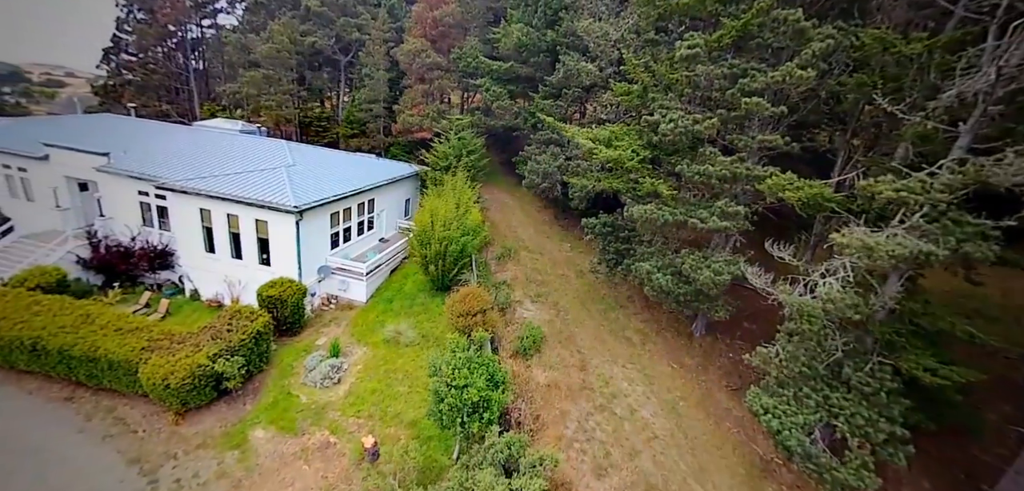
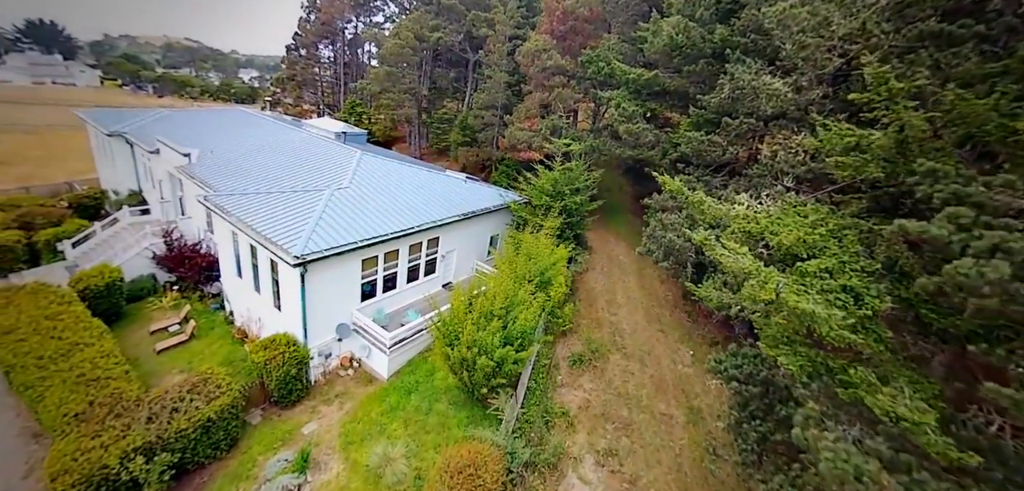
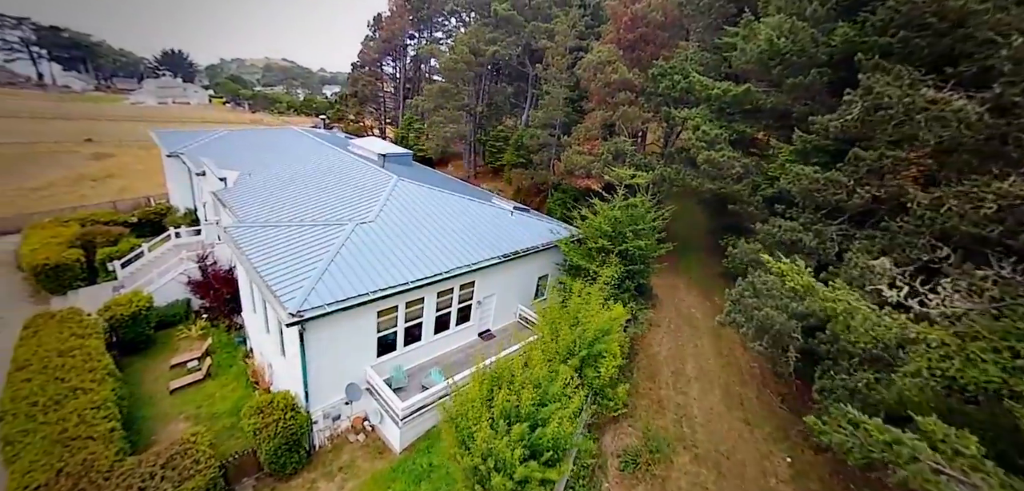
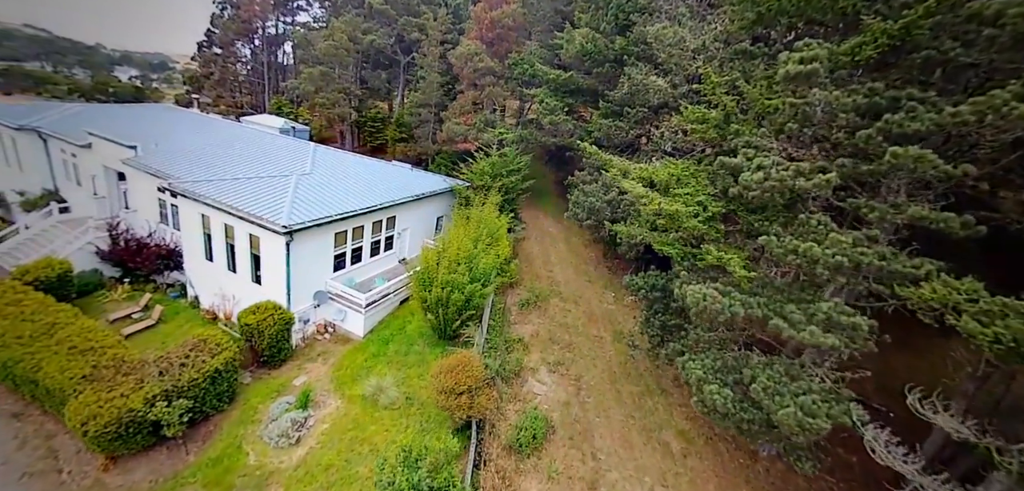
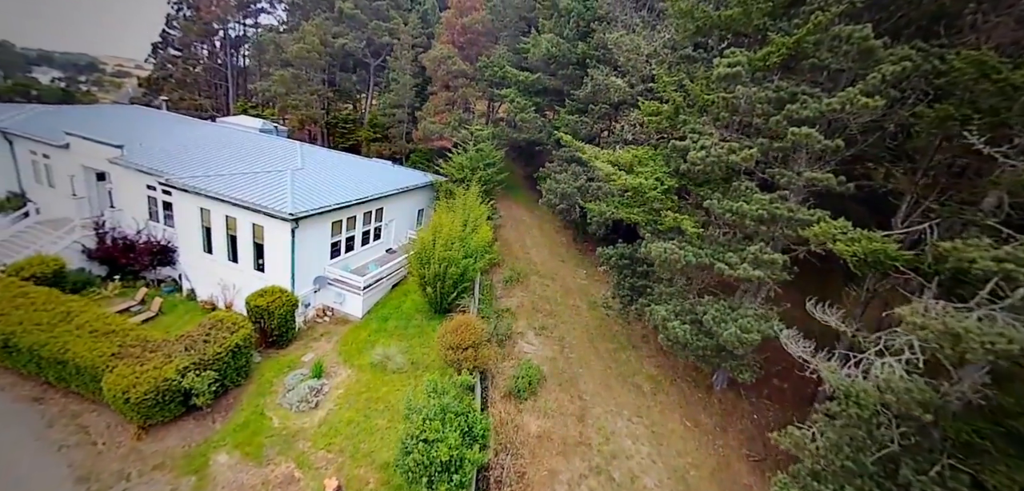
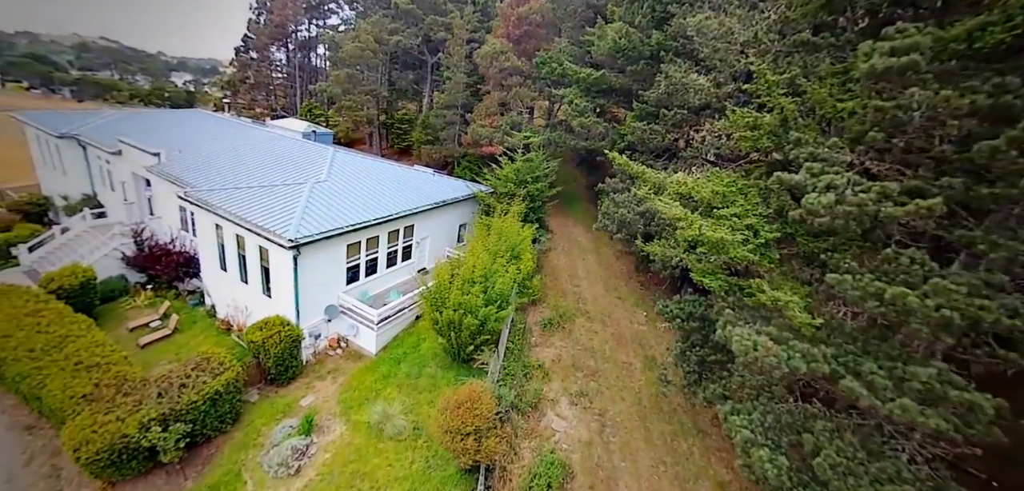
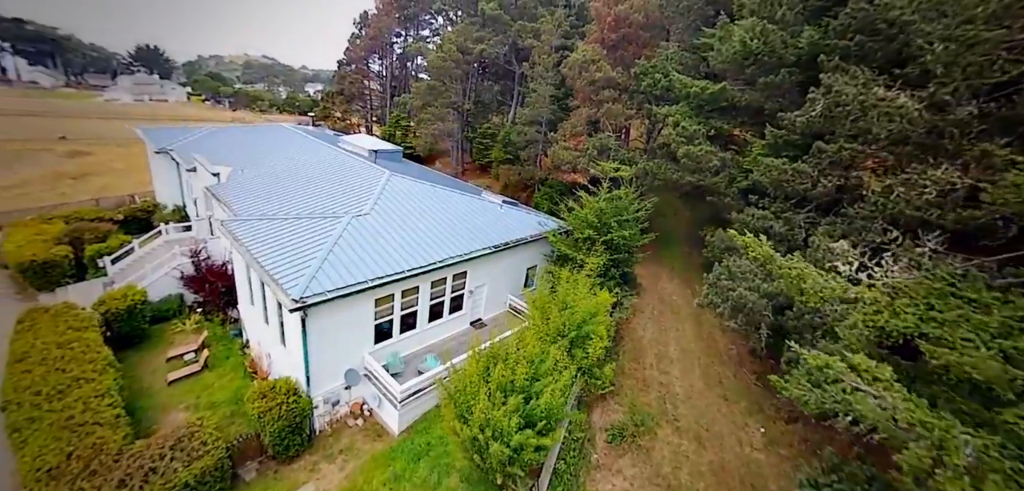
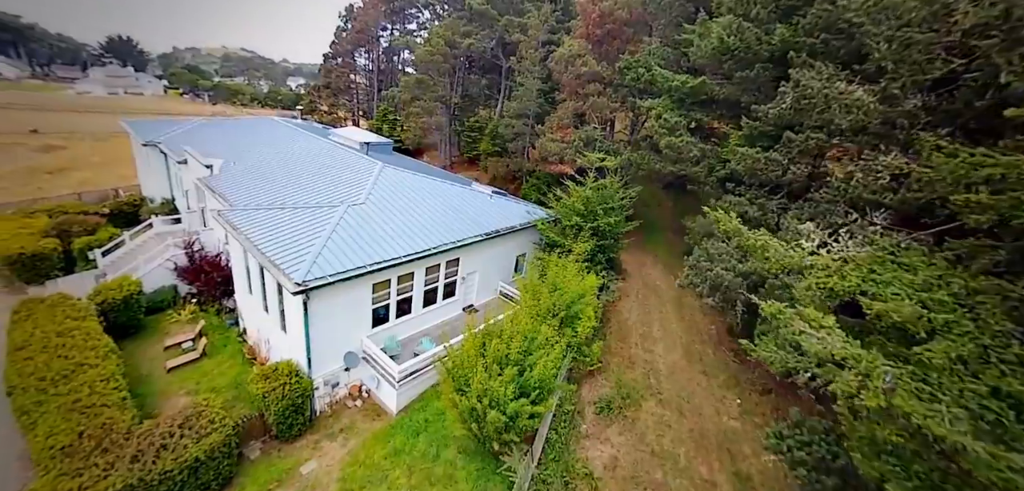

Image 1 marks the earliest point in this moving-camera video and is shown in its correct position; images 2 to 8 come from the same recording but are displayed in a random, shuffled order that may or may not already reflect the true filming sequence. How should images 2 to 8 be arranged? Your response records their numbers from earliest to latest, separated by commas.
5, 4, 6, 2, 8, 7, 3
